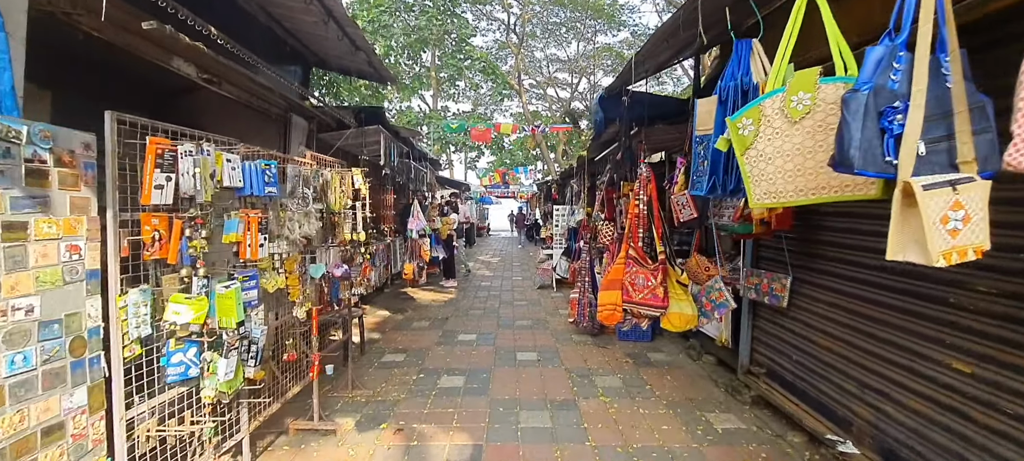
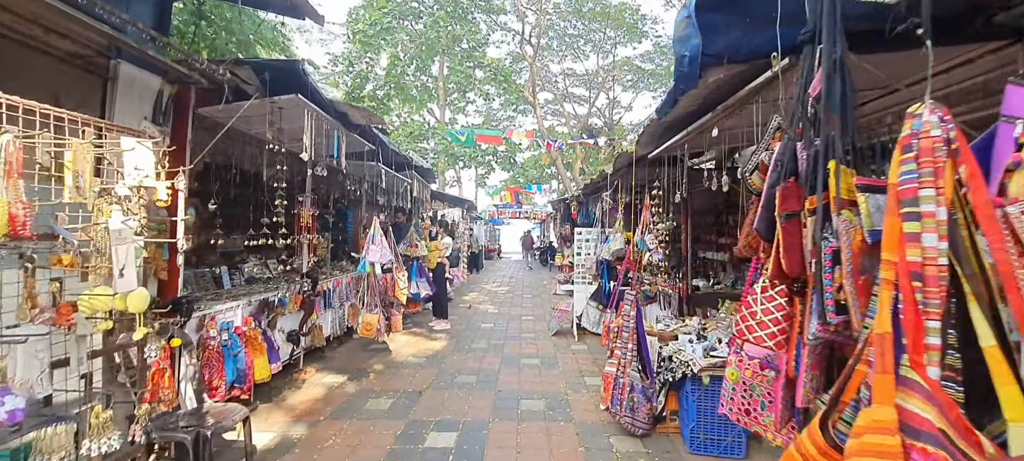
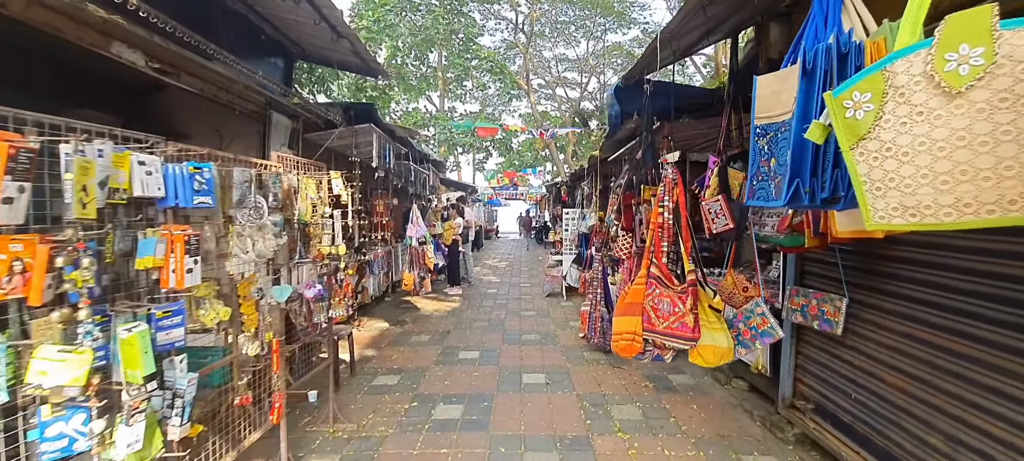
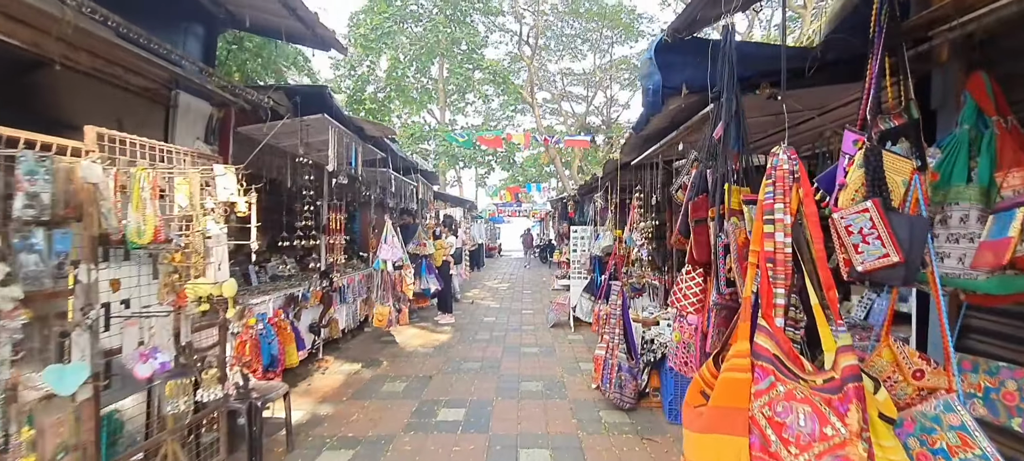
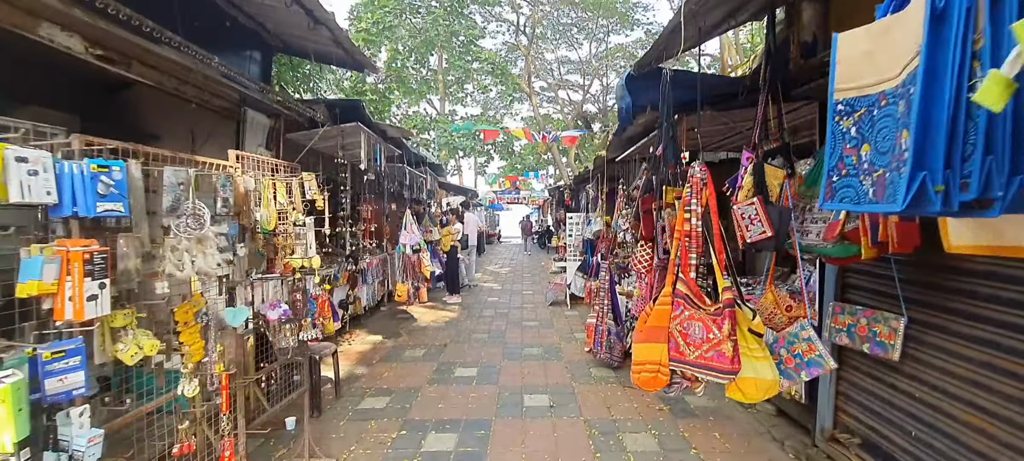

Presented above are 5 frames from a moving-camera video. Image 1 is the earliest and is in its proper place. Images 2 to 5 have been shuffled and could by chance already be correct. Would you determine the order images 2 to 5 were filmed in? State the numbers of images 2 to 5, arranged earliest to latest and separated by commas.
3, 5, 4, 2
